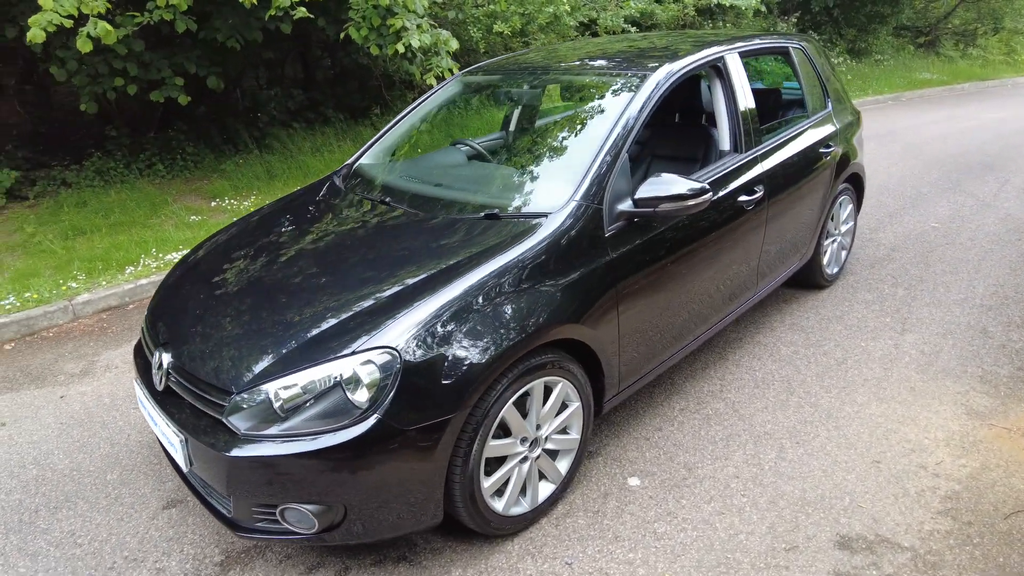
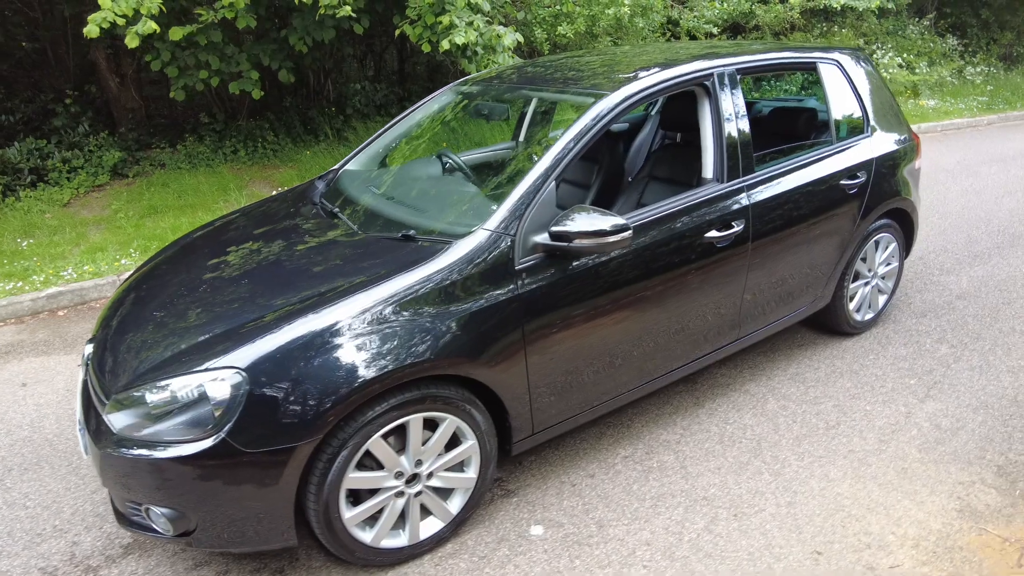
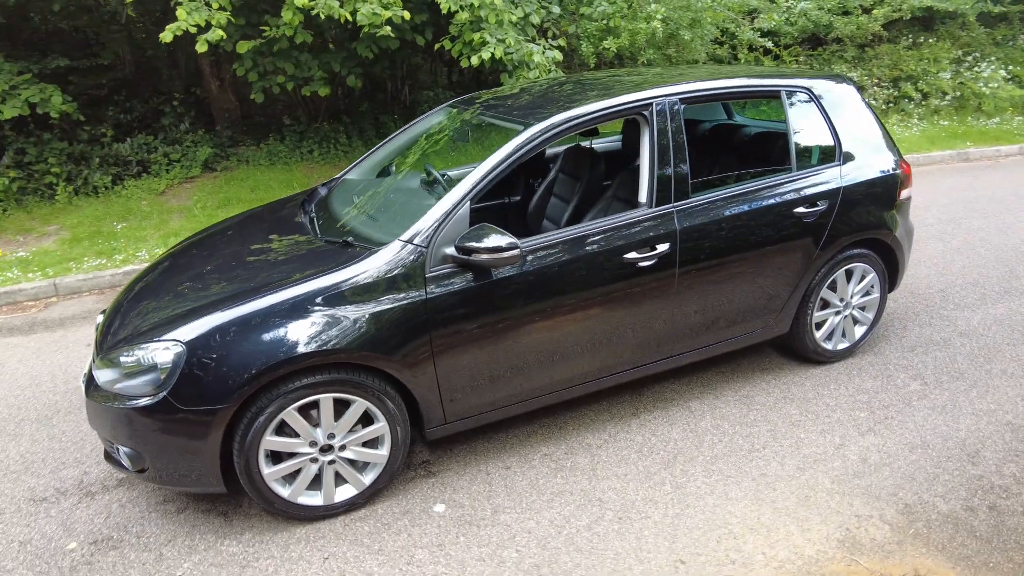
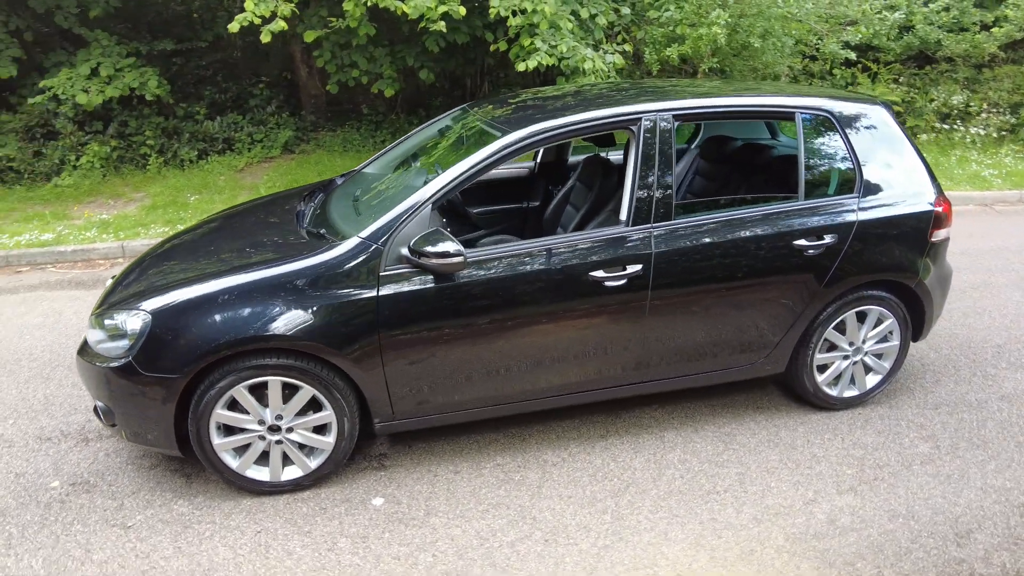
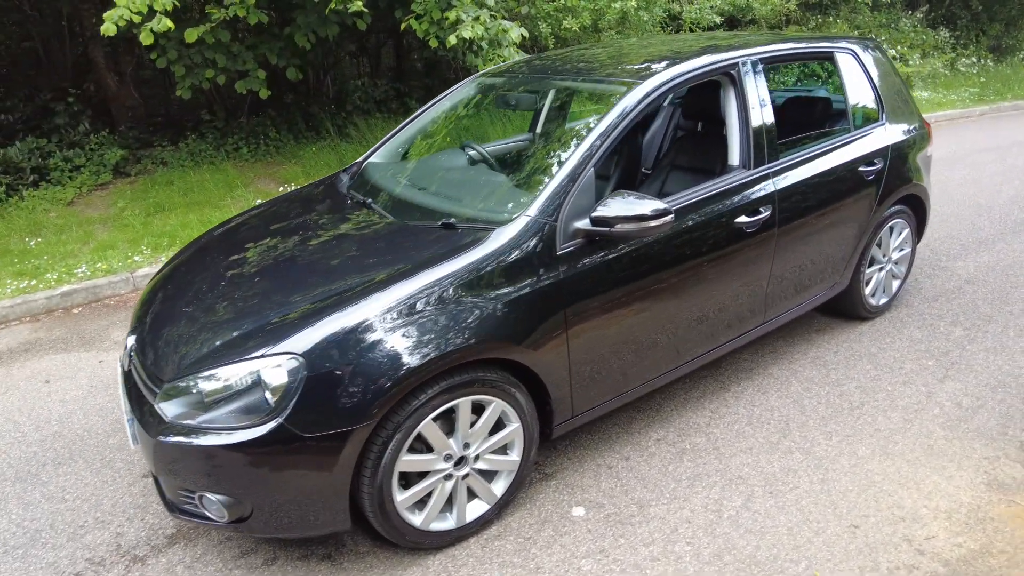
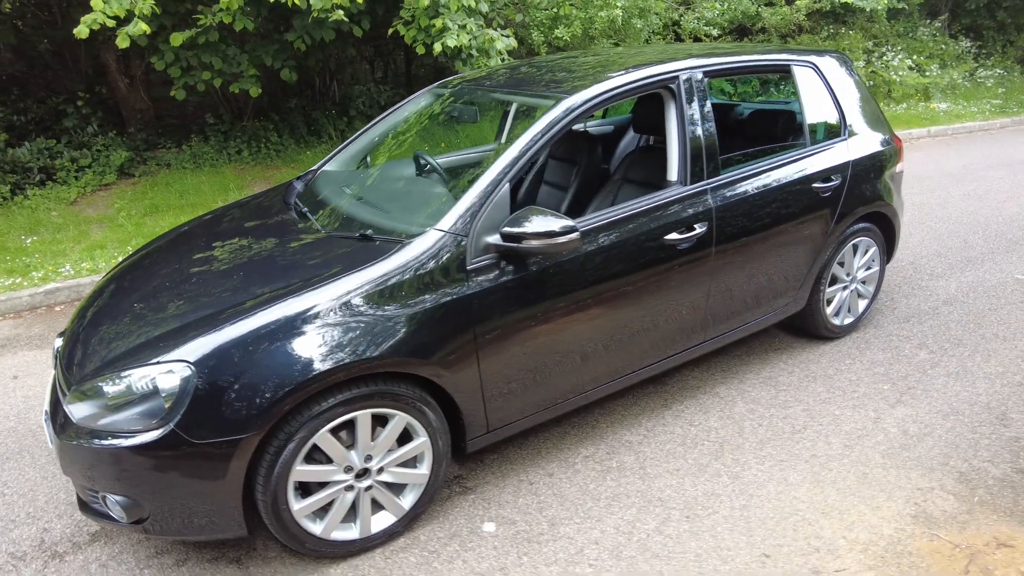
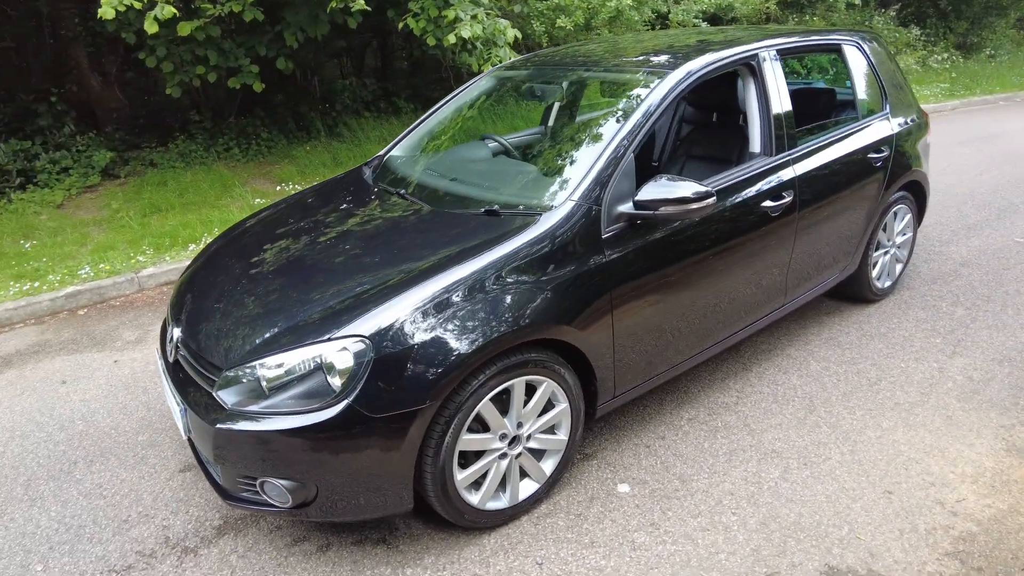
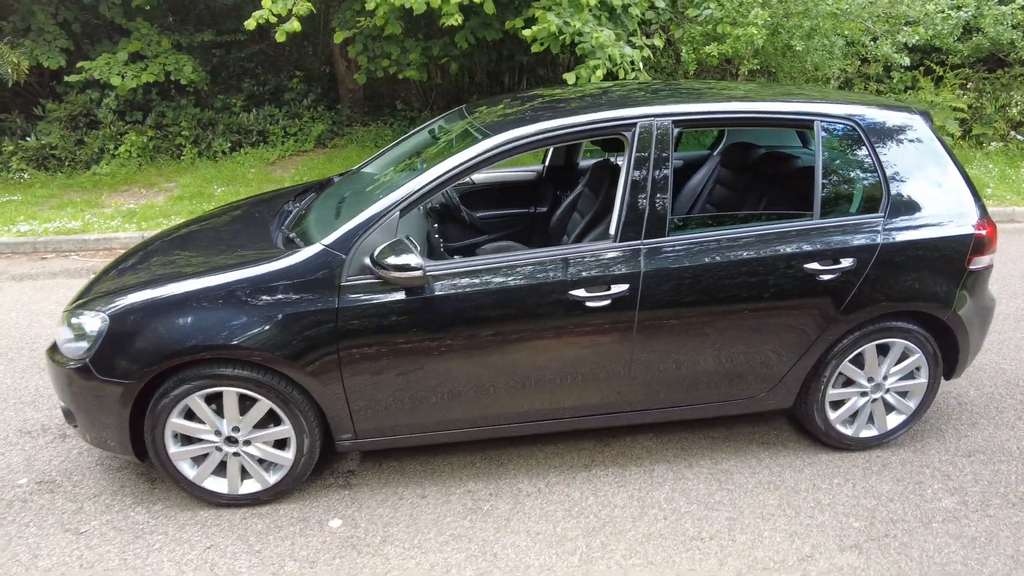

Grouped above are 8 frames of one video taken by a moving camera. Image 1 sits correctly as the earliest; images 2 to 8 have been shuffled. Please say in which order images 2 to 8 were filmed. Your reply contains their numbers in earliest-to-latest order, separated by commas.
7, 5, 2, 6, 3, 4, 8
